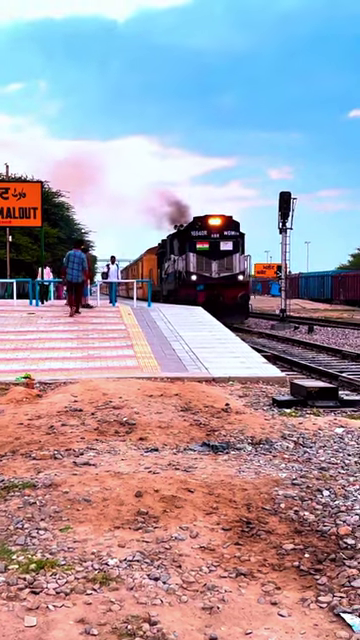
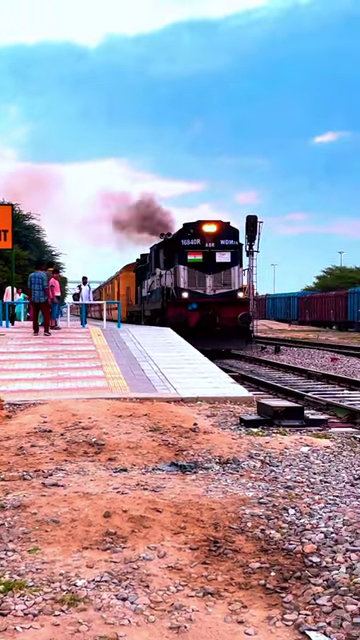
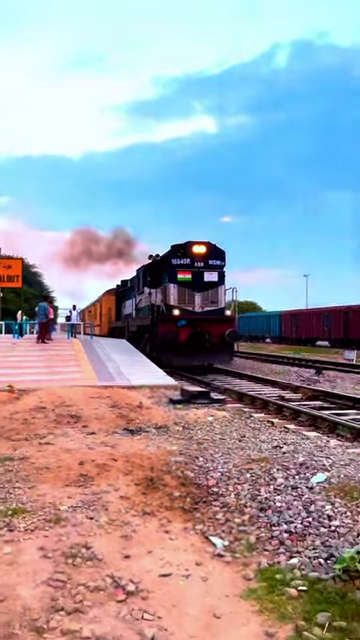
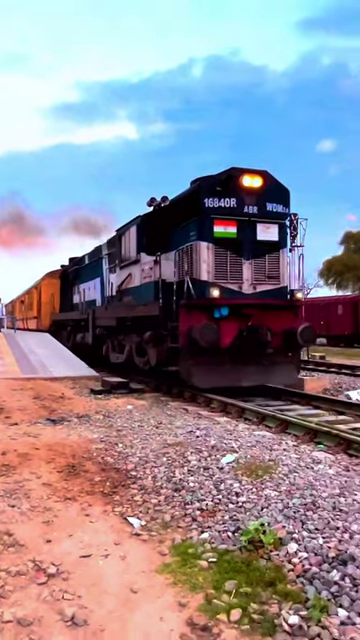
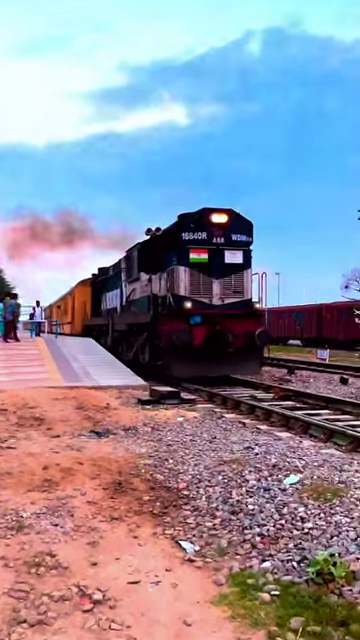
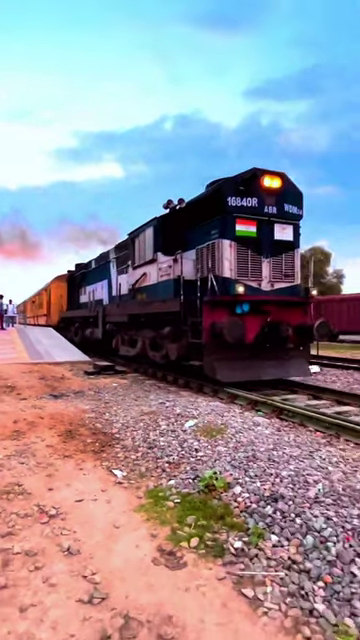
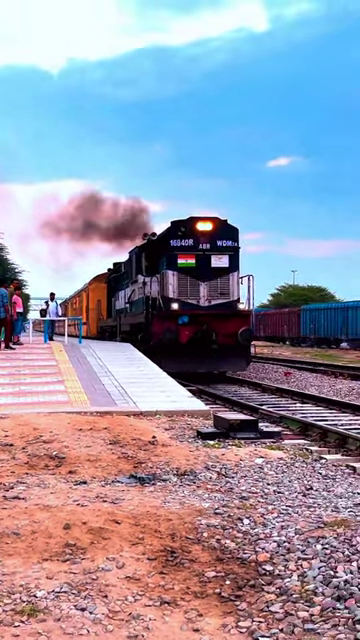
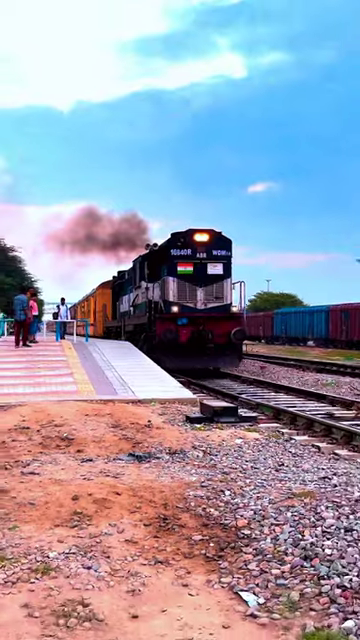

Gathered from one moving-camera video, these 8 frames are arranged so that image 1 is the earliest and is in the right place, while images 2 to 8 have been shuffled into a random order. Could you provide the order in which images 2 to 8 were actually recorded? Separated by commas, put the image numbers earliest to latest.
2, 7, 8, 3, 5, 4, 6
